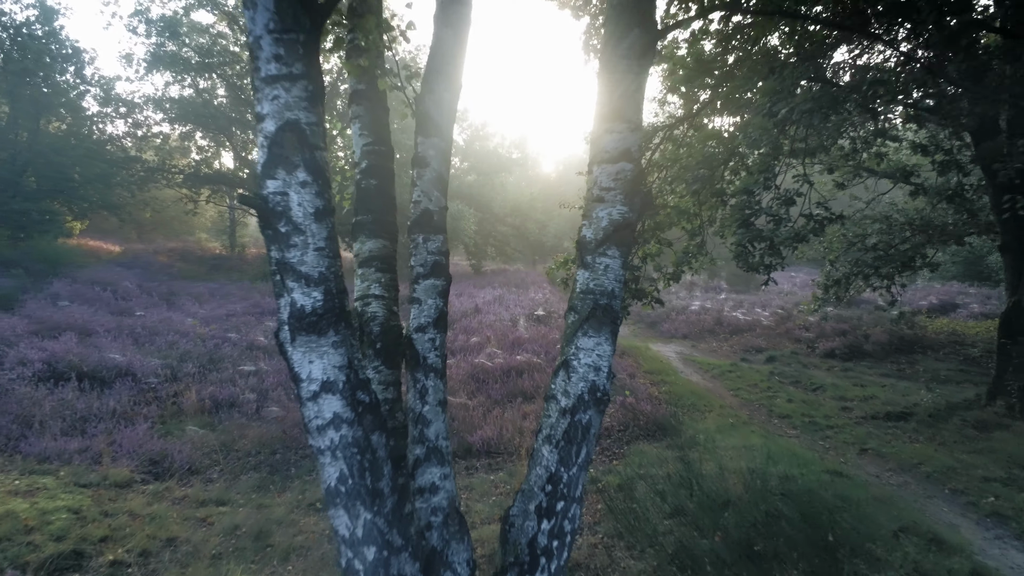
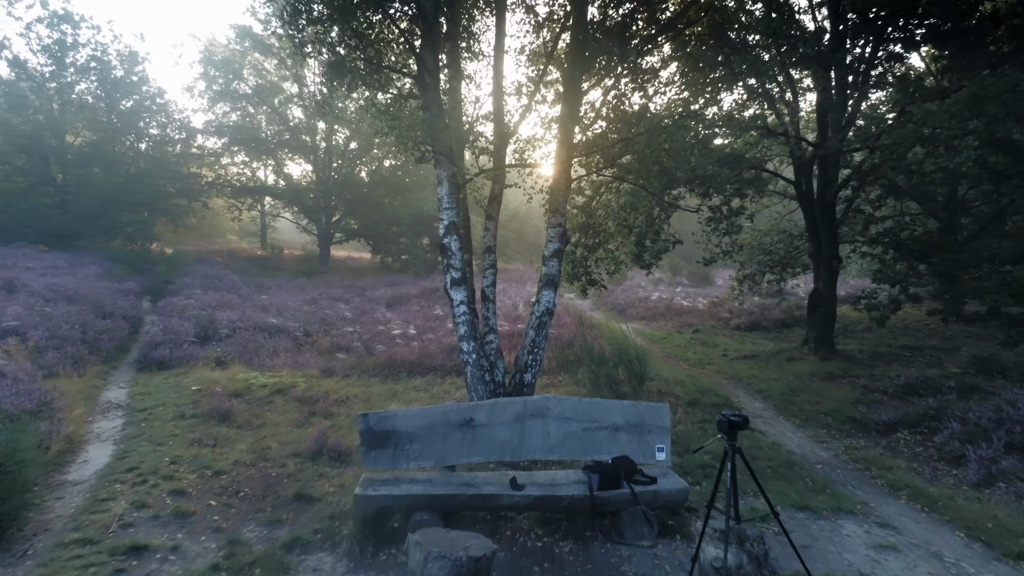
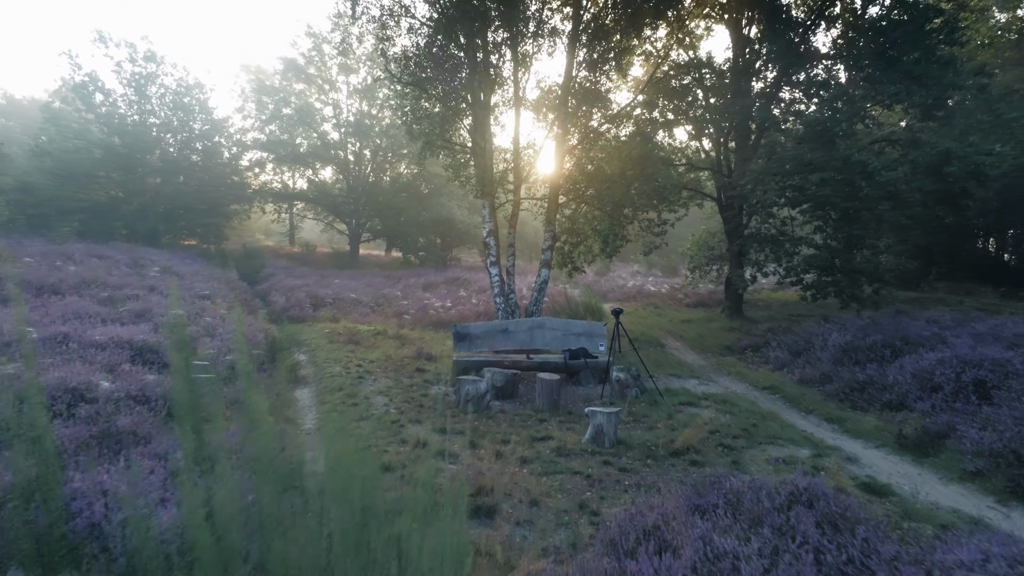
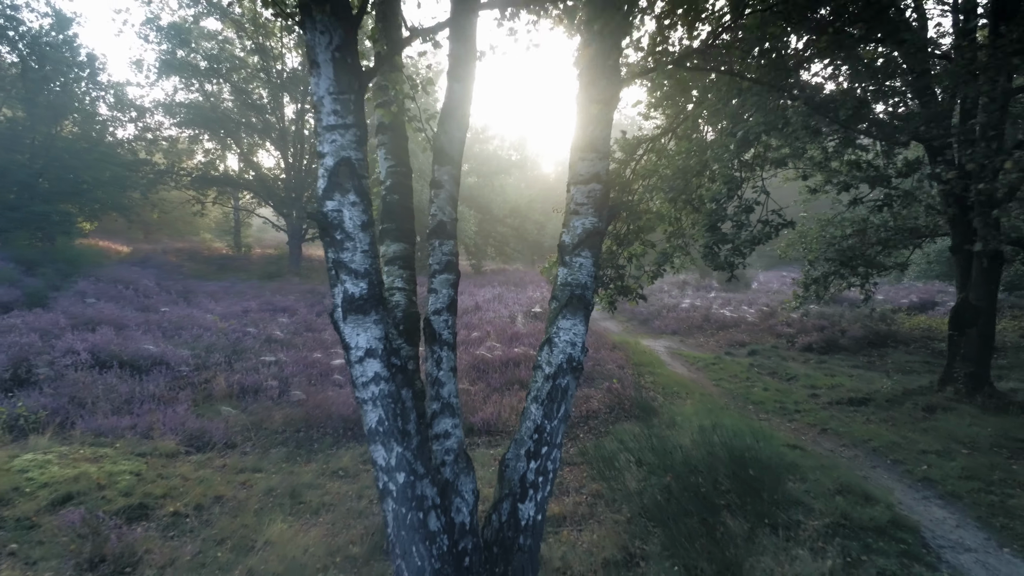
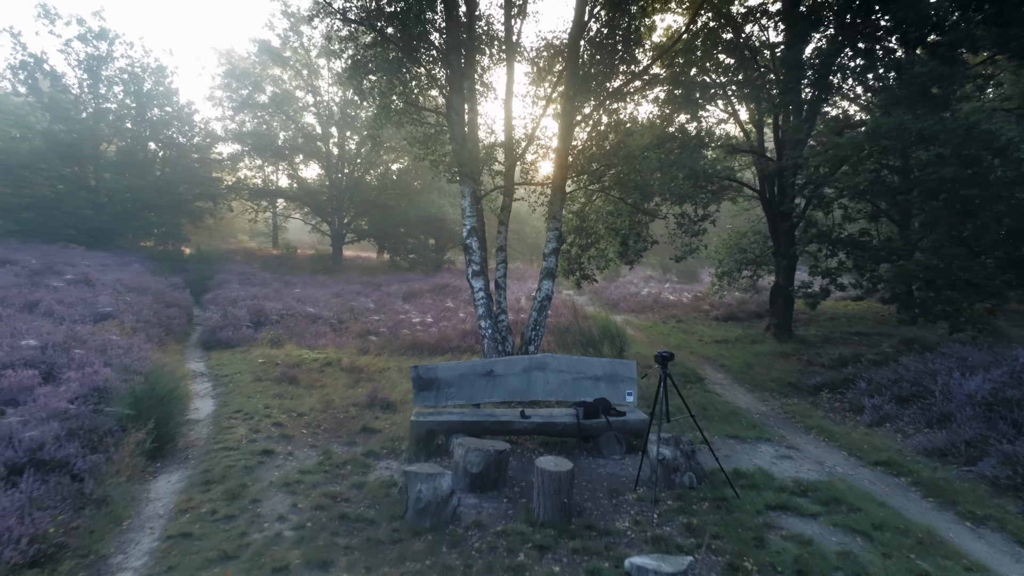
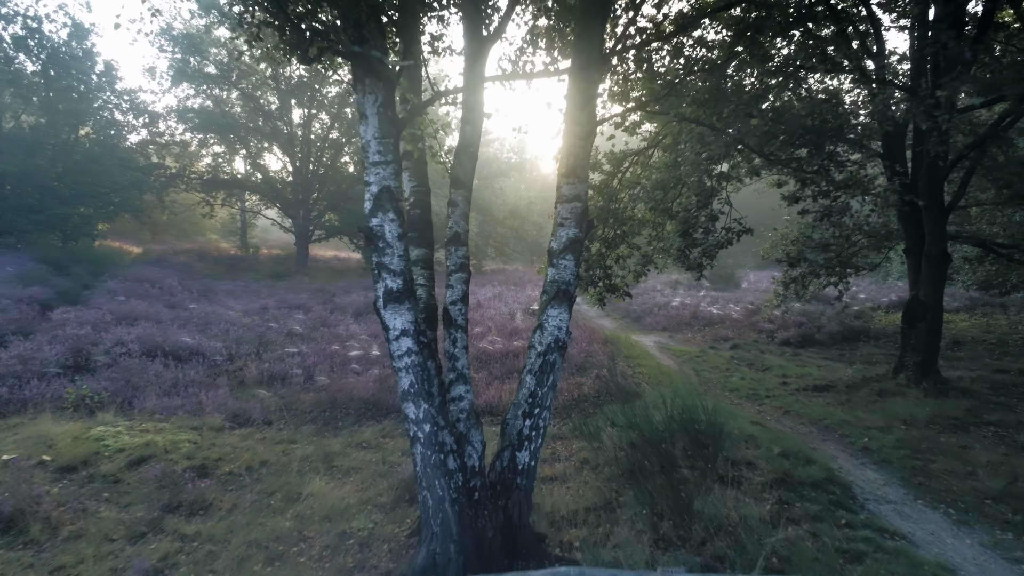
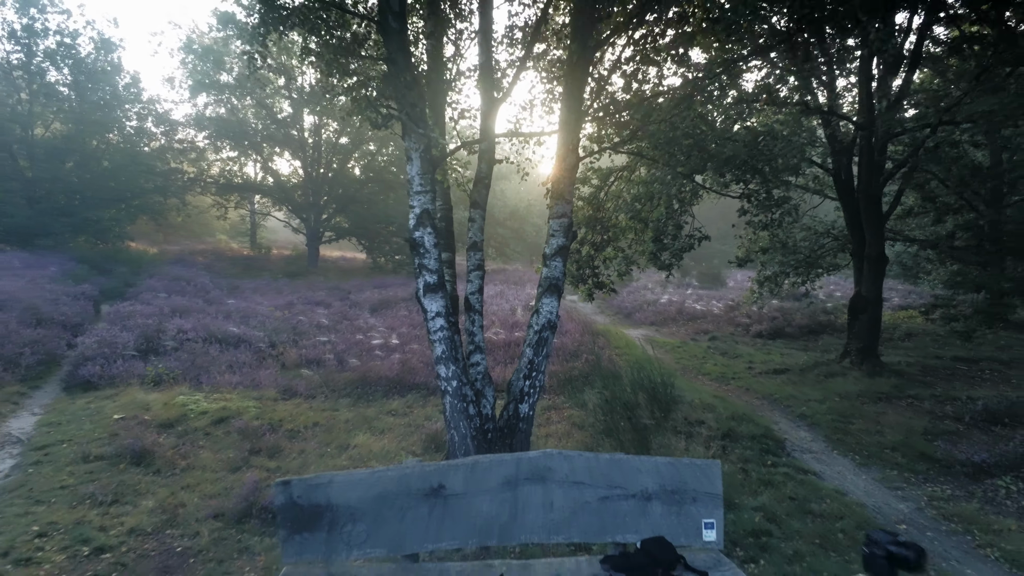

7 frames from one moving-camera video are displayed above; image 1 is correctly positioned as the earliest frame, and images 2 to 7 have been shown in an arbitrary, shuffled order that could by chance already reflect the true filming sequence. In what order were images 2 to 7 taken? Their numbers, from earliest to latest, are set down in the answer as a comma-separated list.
4, 6, 7, 2, 5, 3
